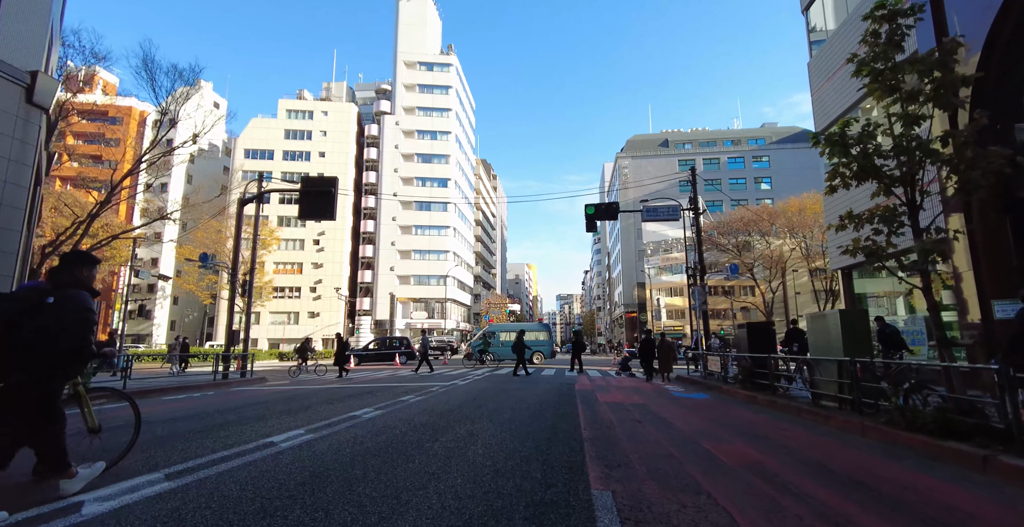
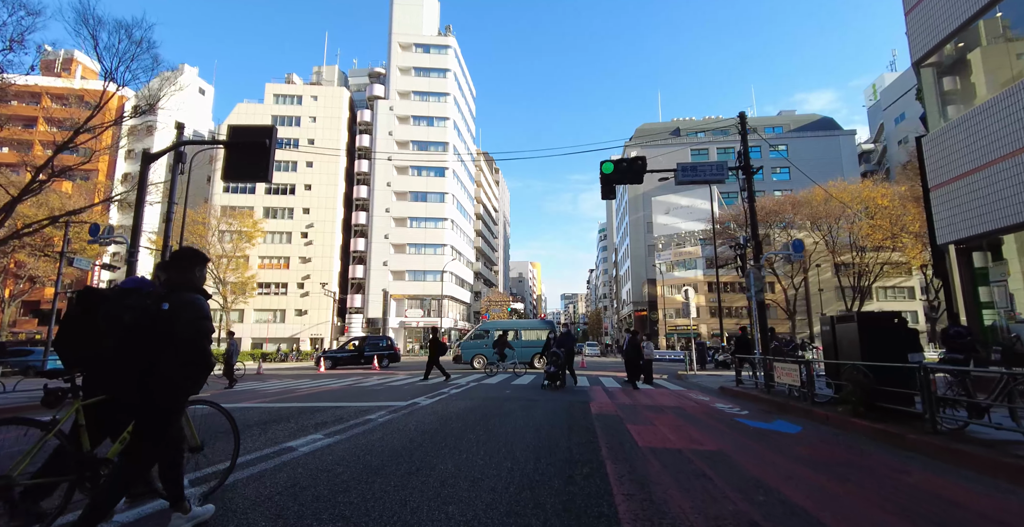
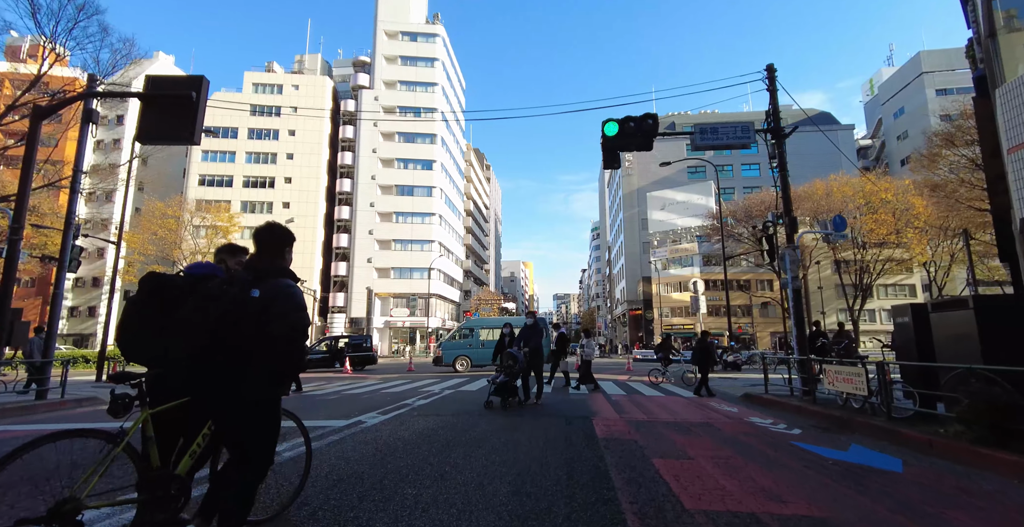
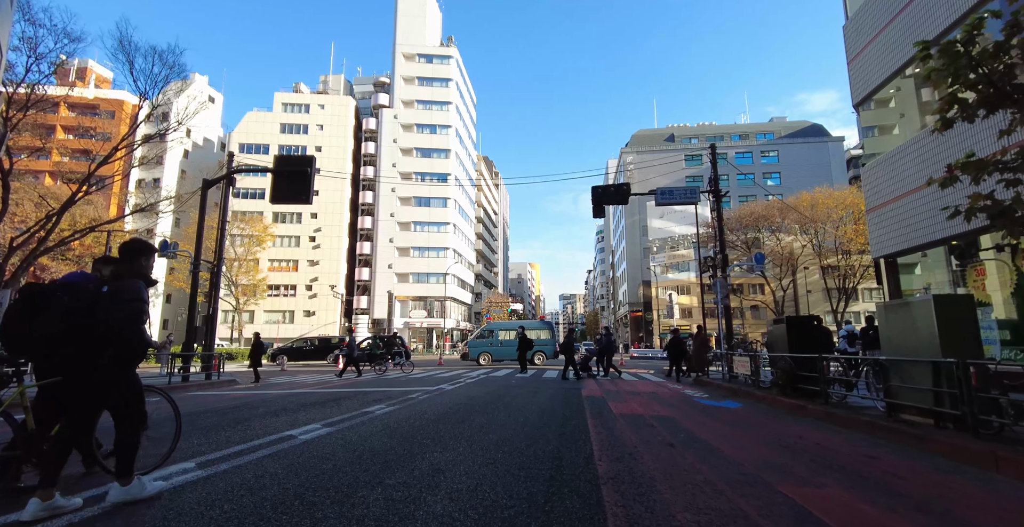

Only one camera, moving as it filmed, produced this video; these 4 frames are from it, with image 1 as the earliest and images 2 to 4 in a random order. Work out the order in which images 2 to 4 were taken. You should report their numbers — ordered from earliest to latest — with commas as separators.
4, 2, 3
